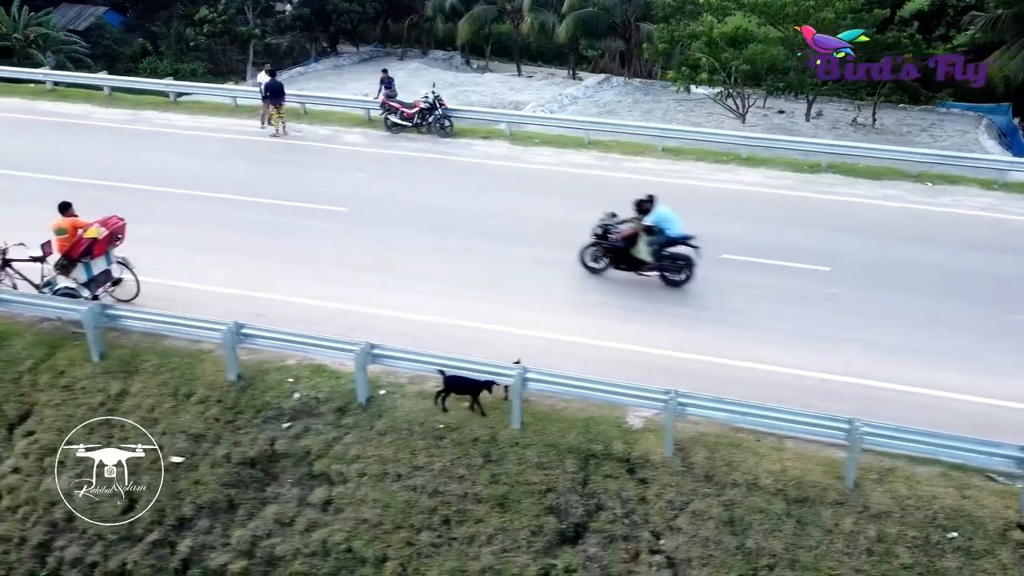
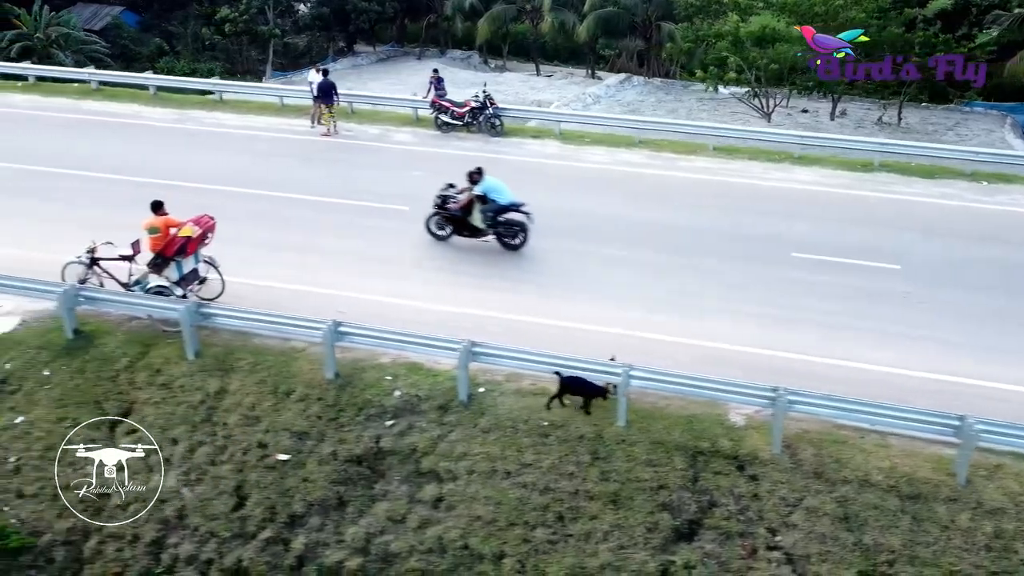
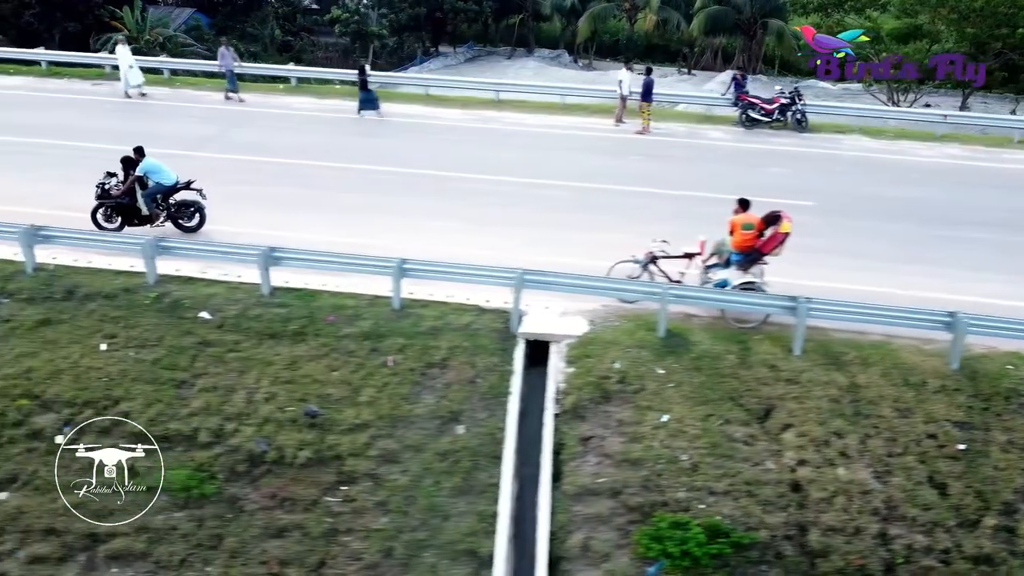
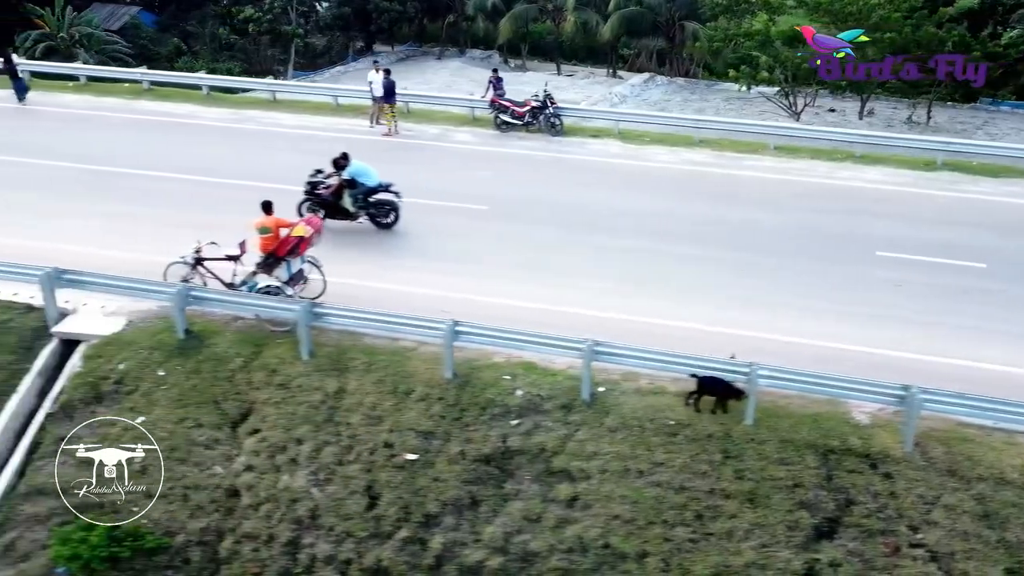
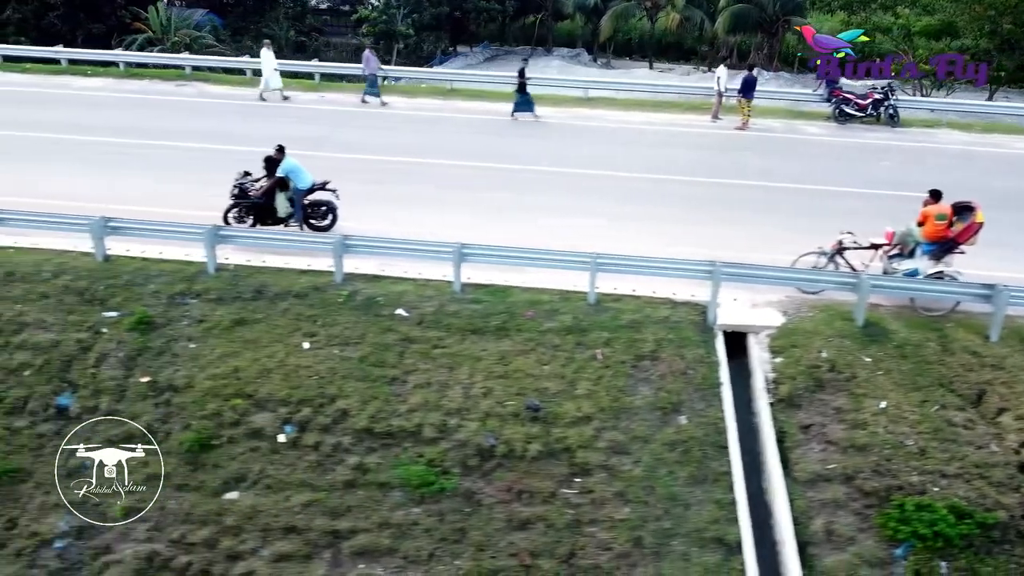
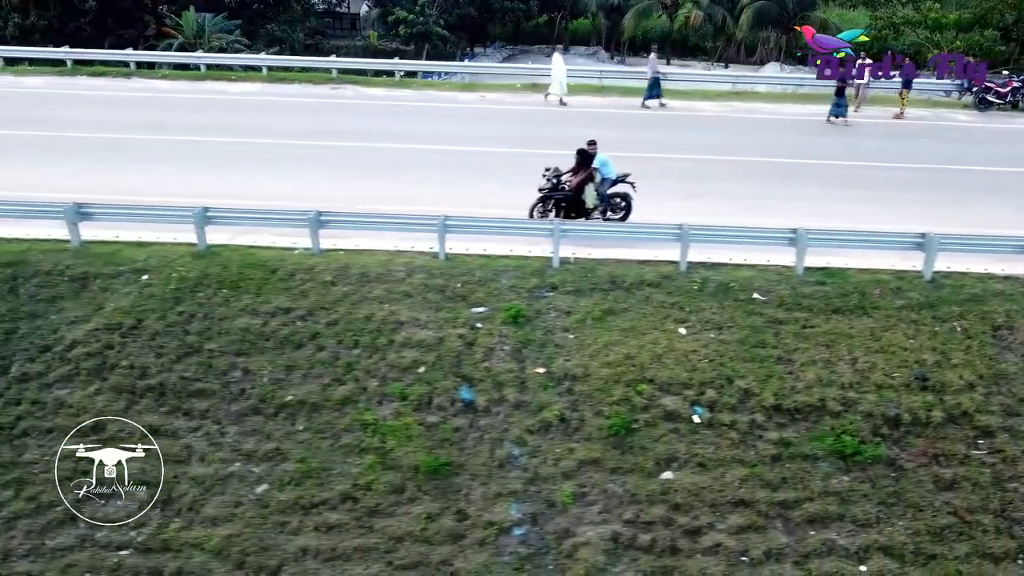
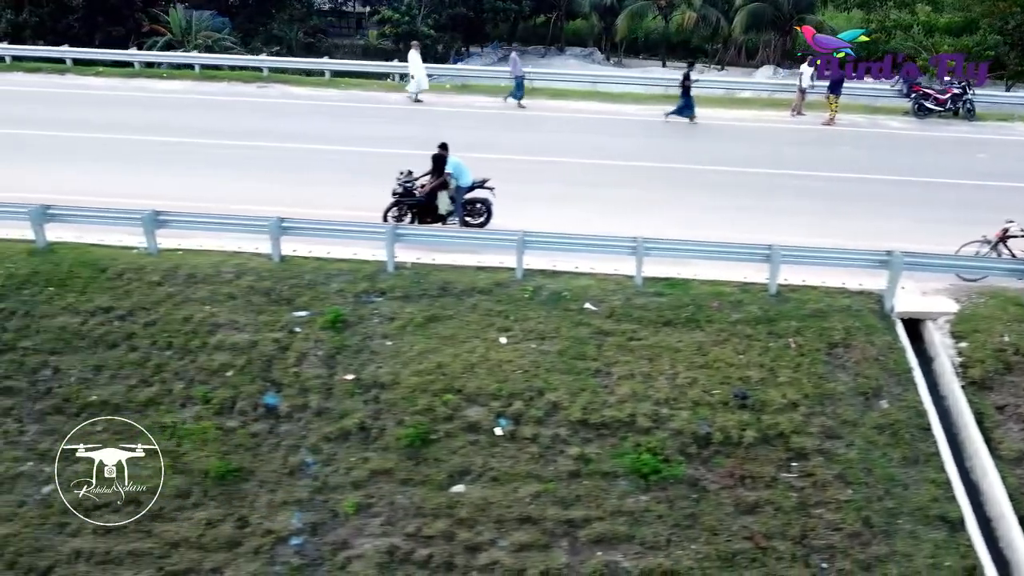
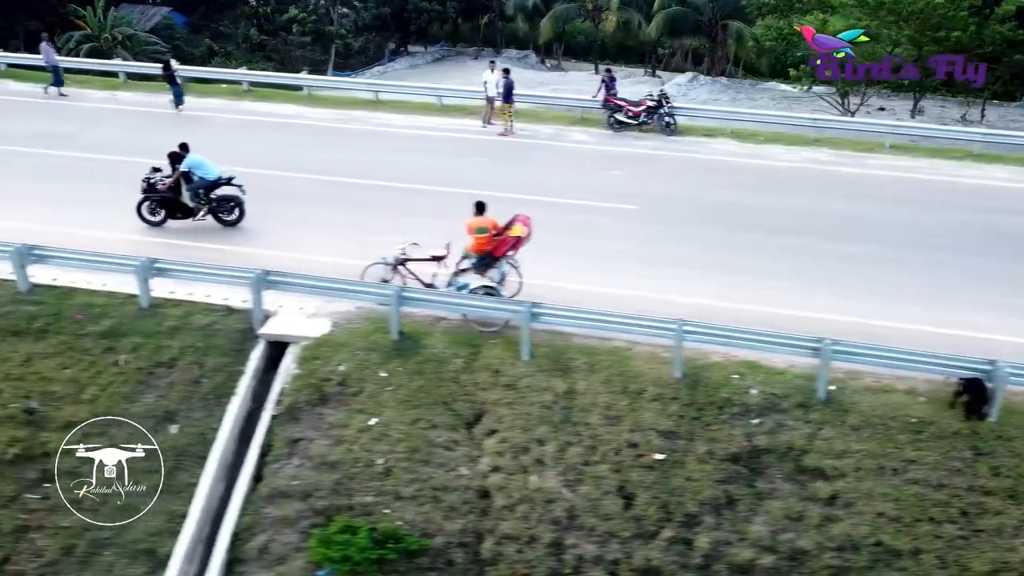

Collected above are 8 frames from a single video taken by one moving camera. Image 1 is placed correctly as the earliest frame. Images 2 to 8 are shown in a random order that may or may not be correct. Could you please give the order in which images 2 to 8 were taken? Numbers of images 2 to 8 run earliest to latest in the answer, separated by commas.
2, 4, 8, 3, 5, 7, 6
